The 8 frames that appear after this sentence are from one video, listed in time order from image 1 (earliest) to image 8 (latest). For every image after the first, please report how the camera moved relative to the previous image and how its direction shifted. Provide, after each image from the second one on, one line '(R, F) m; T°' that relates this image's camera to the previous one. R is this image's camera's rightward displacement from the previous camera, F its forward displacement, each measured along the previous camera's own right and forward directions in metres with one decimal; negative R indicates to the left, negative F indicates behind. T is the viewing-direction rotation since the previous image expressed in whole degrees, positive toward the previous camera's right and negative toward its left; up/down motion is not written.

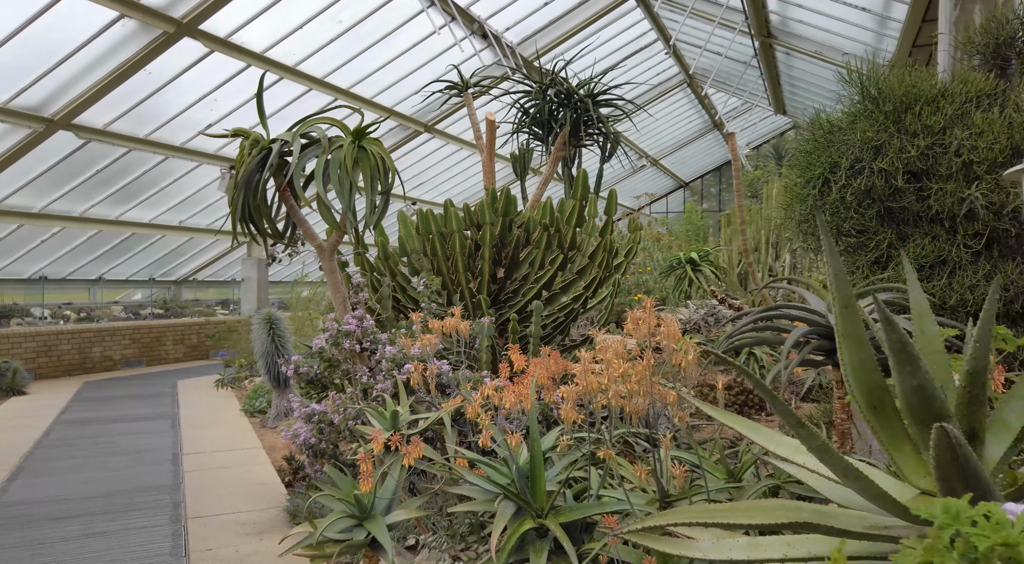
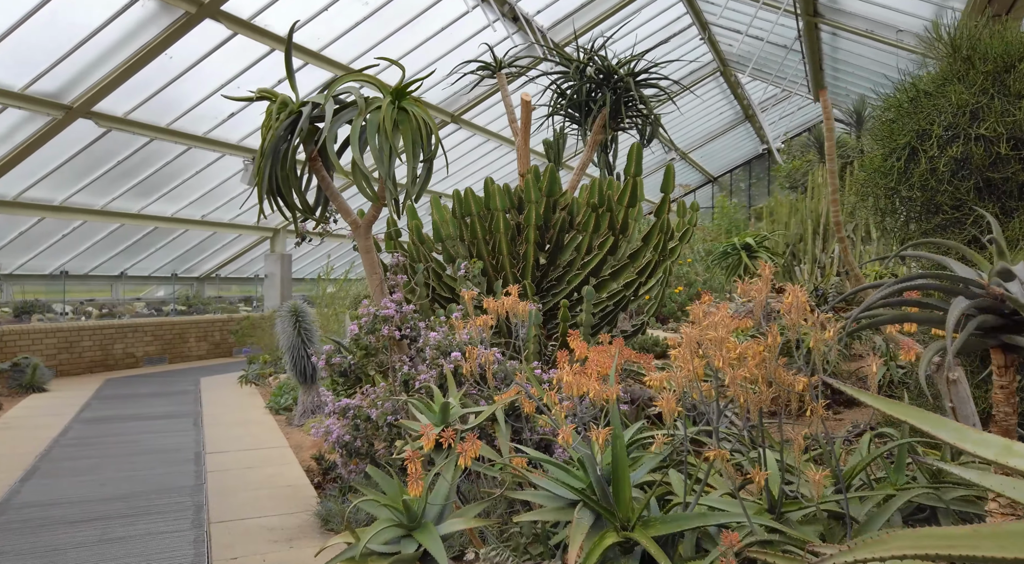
(-0.2, +0.4) m; -2°
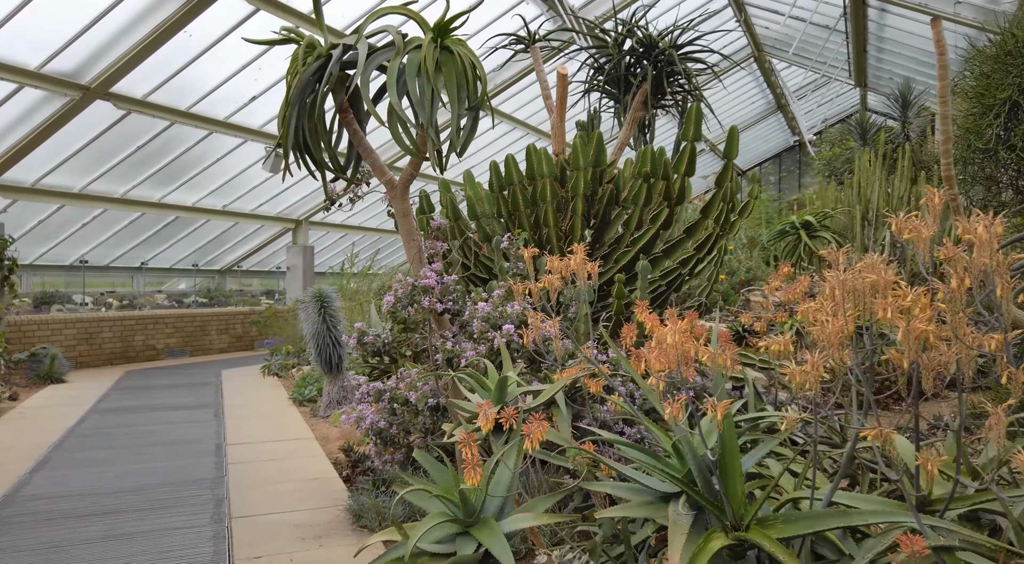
(-0.2, +0.3) m; -2°
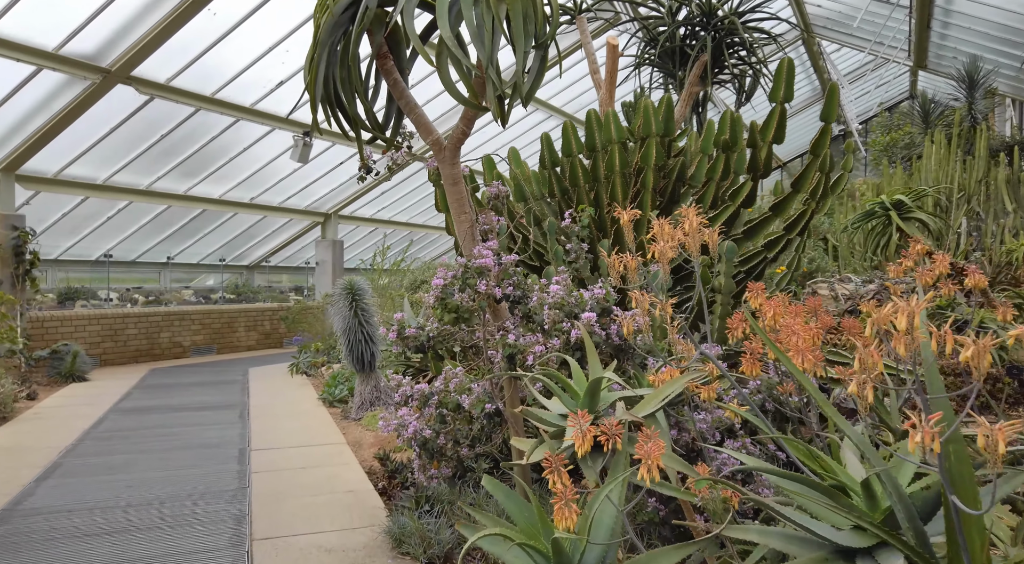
(-0.2, +0.5) m; -2°
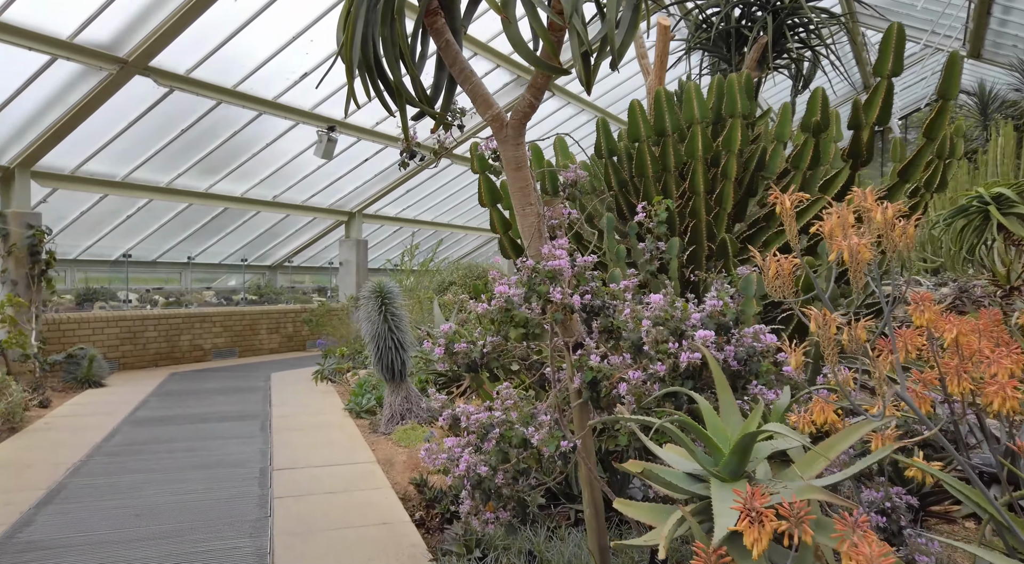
(-0.2, +0.4) m; -2°
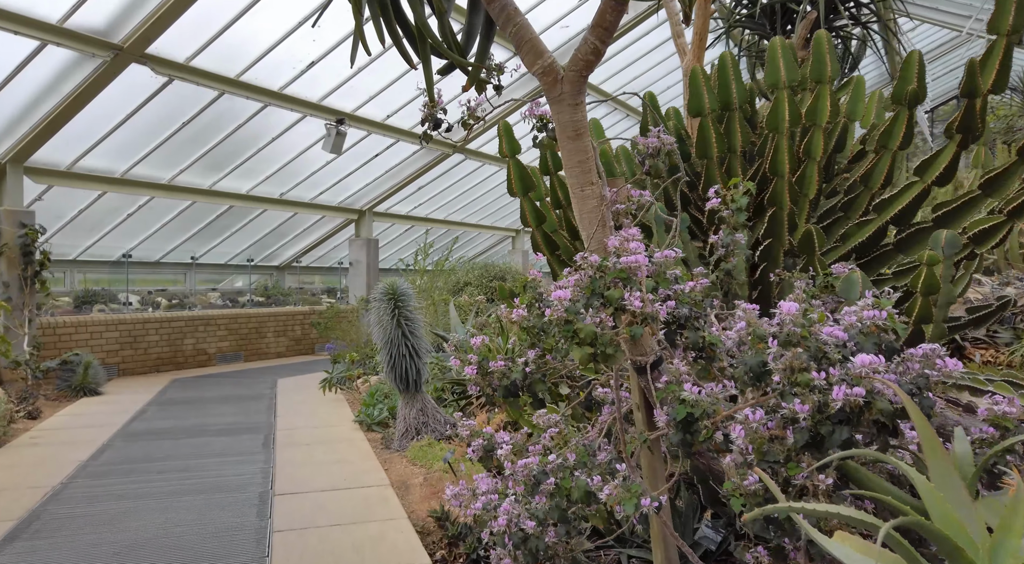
(-0.1, +0.4) m; -1°
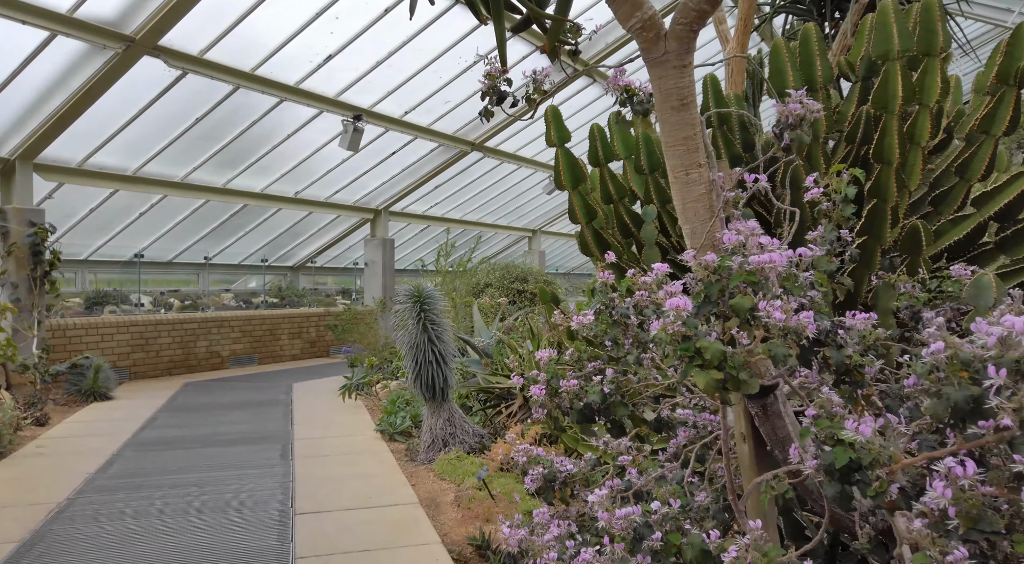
(-0.1, +0.3) m; -1°
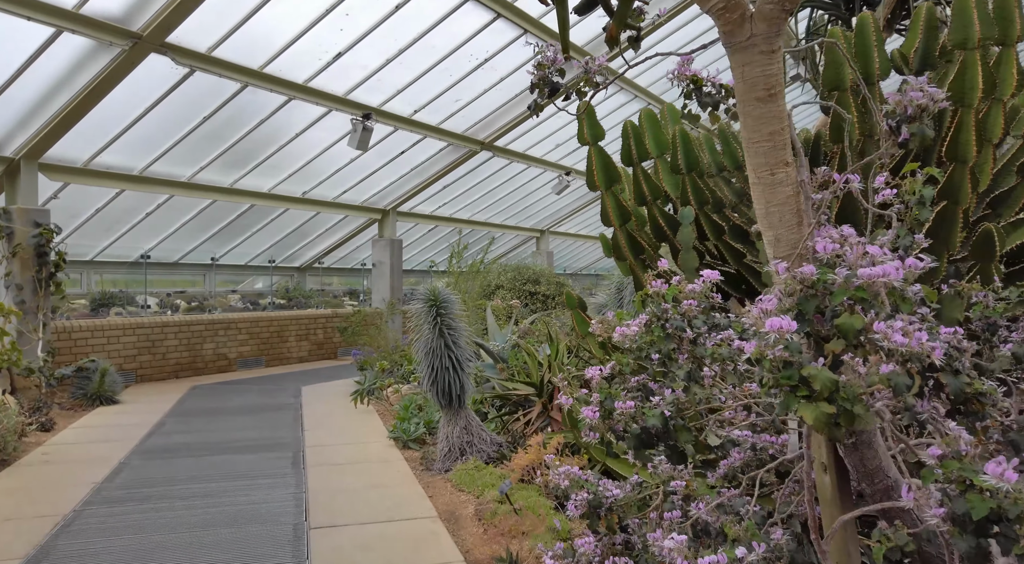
(-0.1, +0.1) m; 0°
